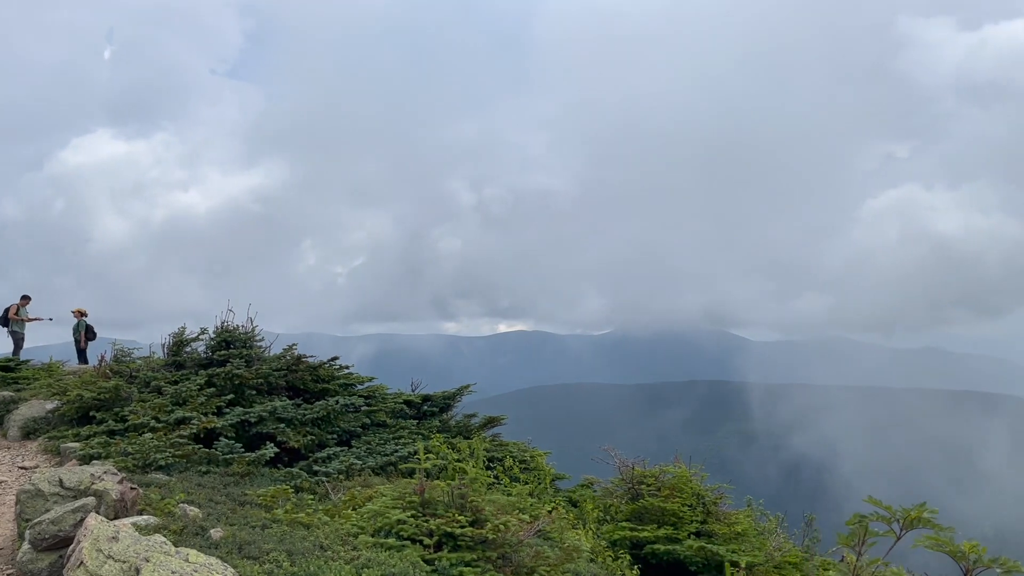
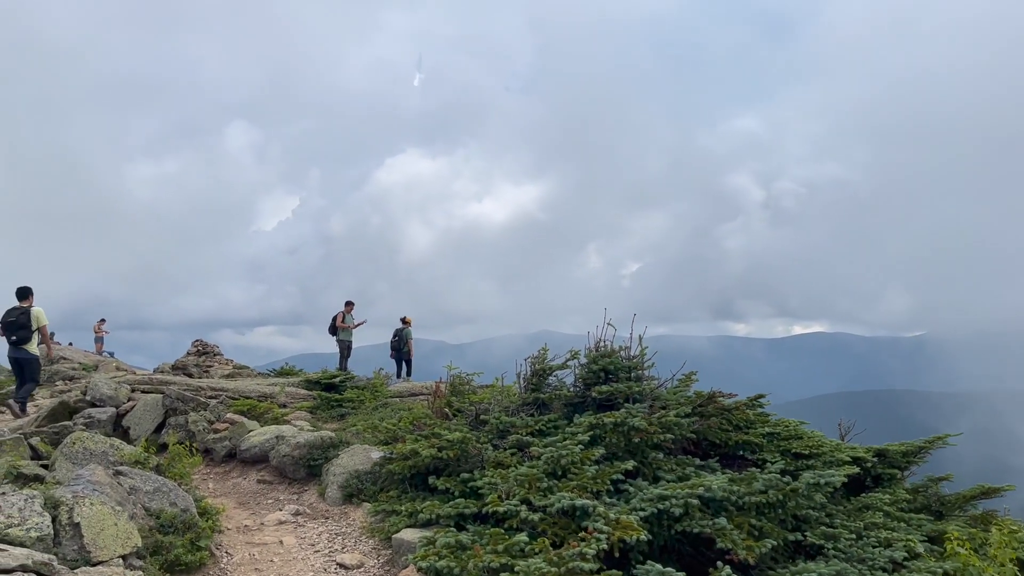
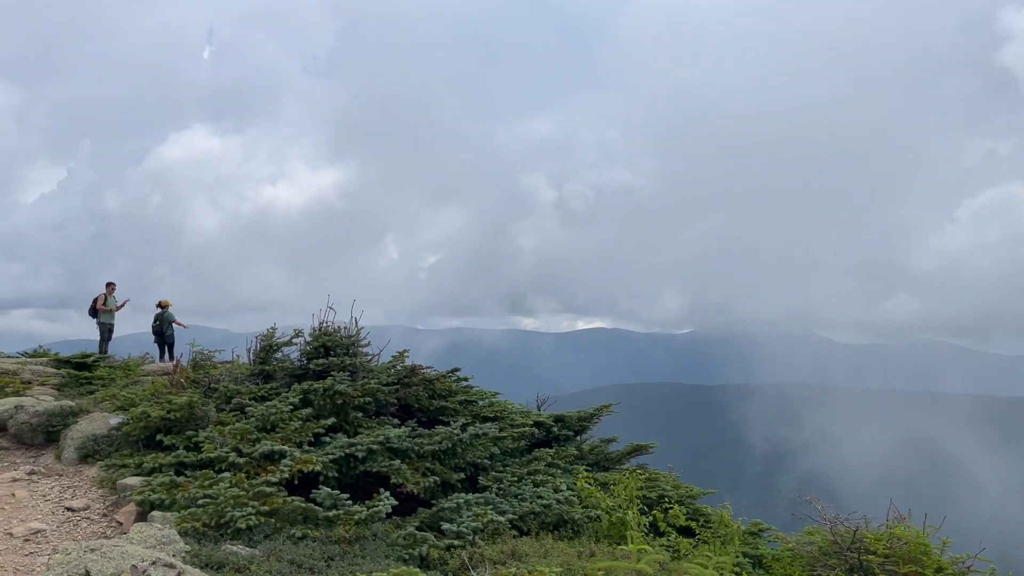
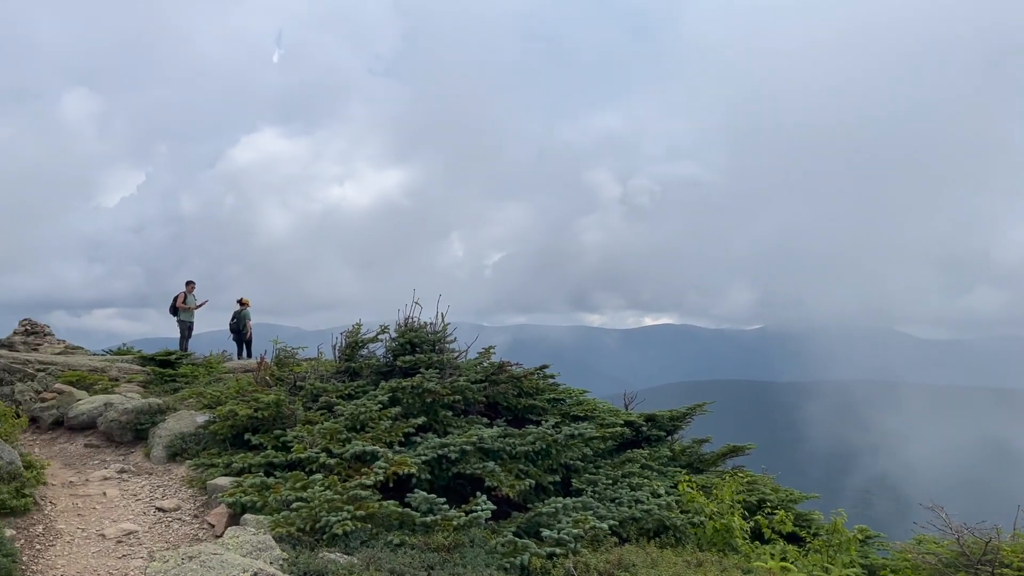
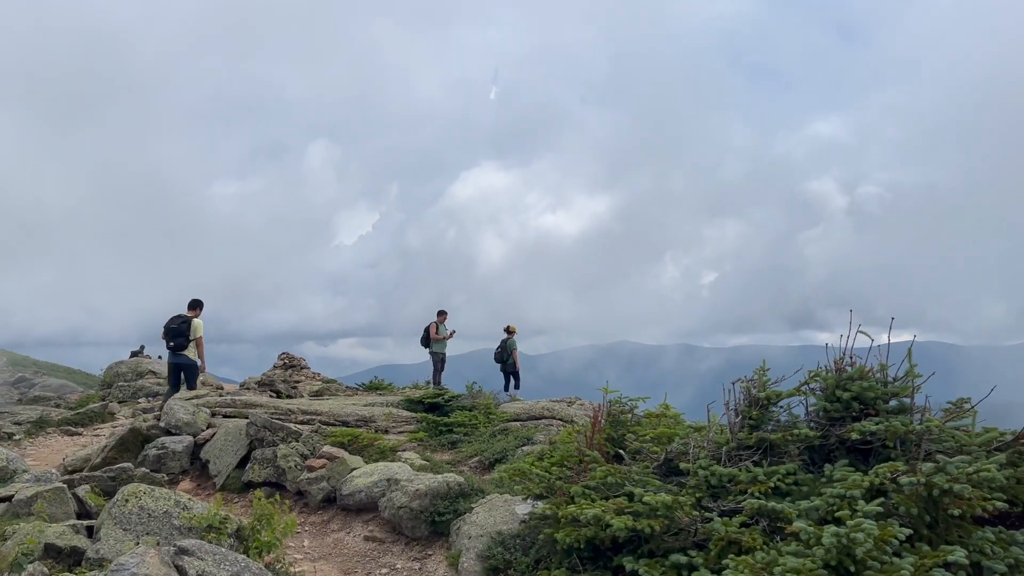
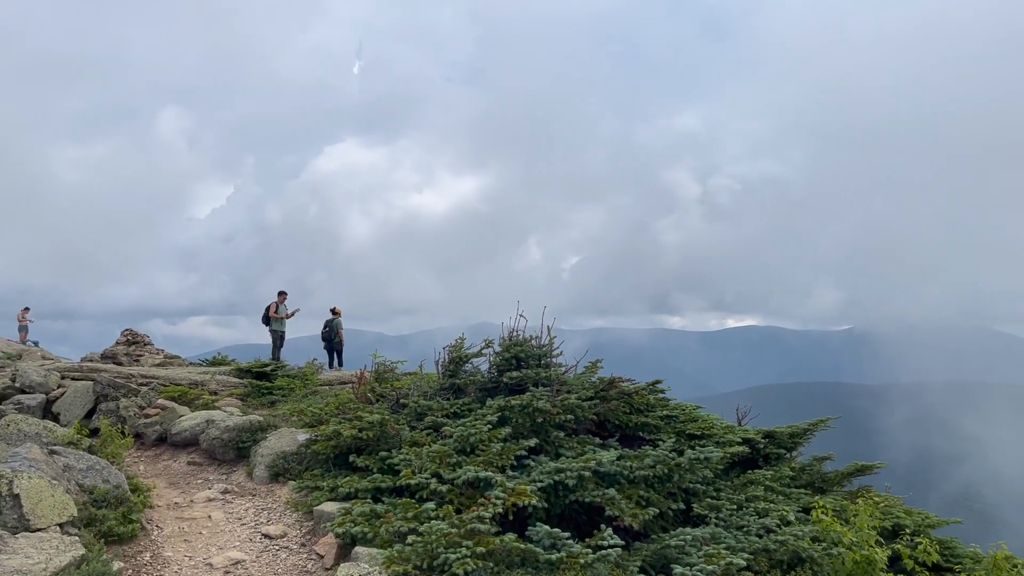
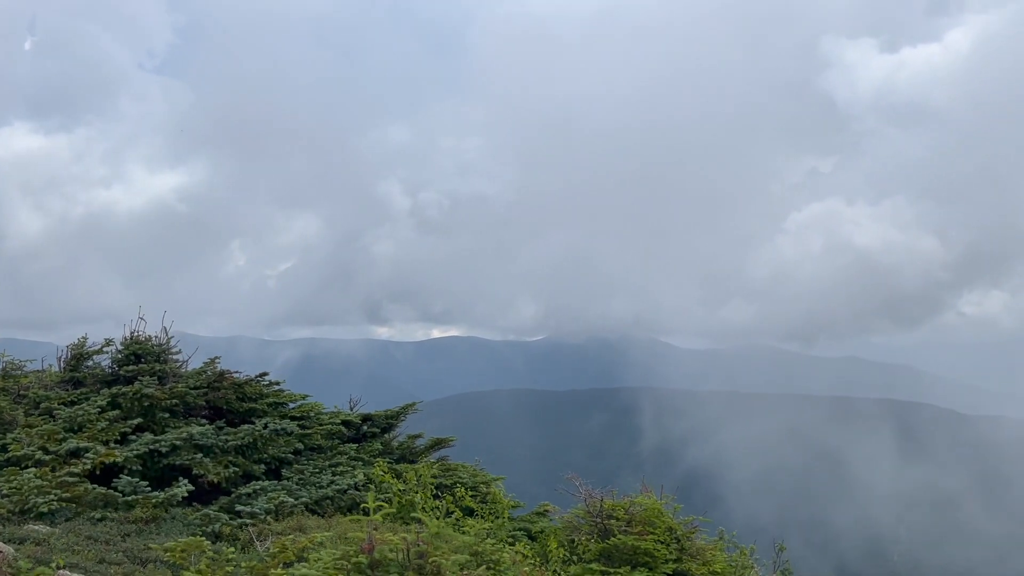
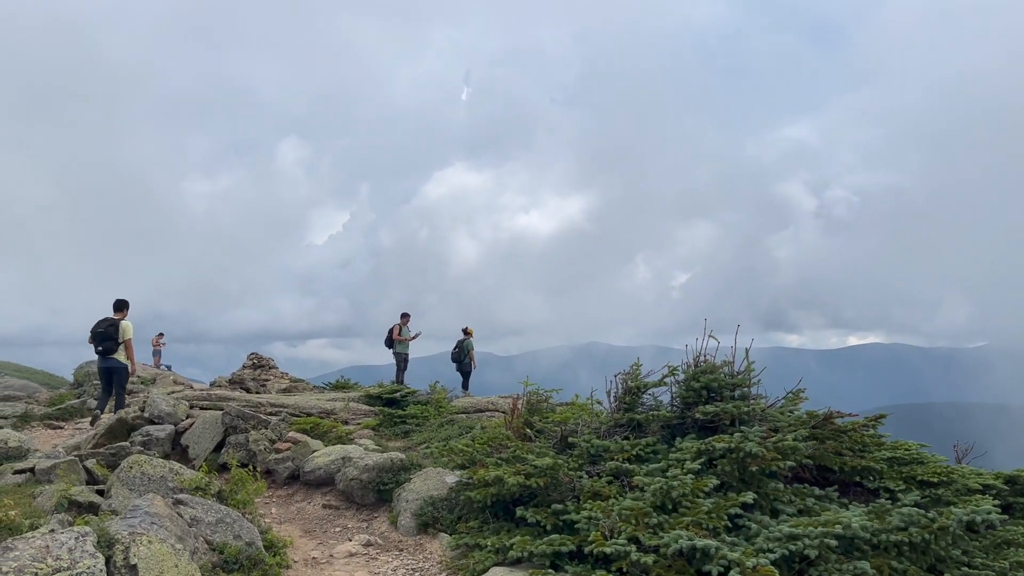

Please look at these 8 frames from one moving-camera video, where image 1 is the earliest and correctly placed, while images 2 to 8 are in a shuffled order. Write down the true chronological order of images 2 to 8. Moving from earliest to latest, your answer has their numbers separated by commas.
7, 3, 4, 6, 2, 8, 5
